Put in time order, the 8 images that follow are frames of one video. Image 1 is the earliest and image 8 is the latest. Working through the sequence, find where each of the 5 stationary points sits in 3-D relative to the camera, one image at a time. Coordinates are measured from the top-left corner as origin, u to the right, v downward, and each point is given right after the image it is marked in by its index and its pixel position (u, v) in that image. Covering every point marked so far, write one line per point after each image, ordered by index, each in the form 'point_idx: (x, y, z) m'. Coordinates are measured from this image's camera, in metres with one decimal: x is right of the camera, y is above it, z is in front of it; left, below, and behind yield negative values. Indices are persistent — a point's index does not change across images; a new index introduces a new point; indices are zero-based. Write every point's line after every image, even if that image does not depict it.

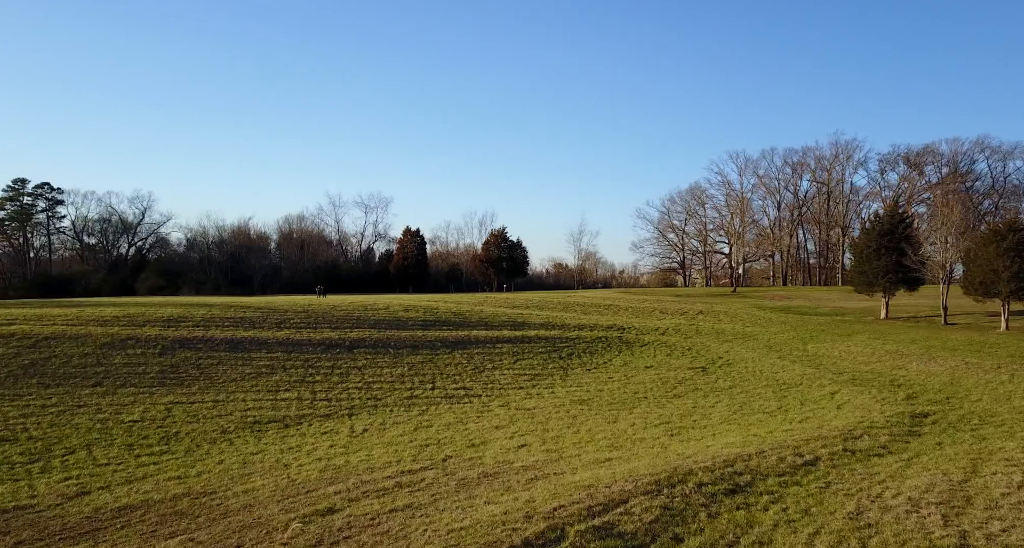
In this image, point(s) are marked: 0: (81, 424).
0: (-9.1, -3.2, +15.2) m
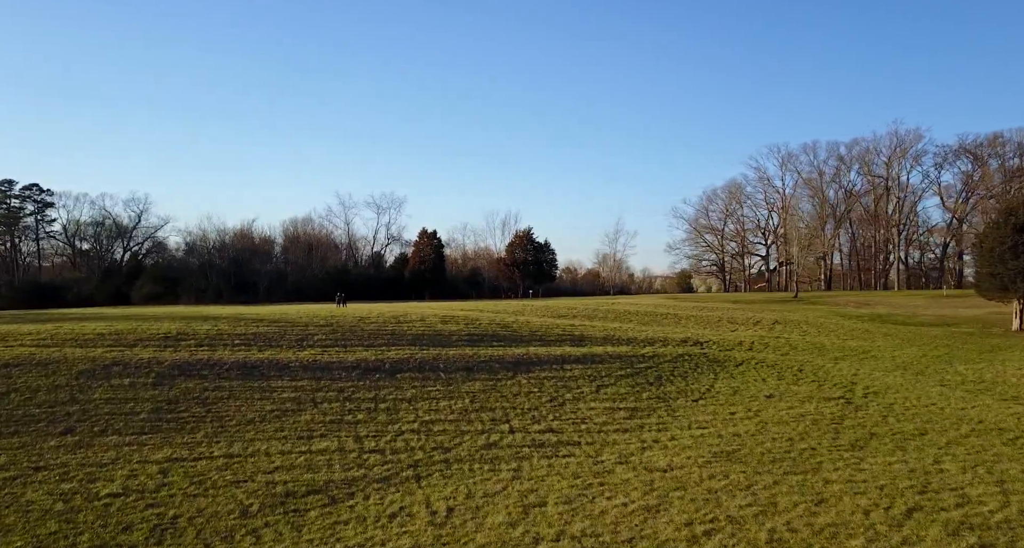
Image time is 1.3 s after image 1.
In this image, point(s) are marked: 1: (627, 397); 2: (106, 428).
0: (-6.9, -3.3, +10.4) m
1: (+3.0, -3.2, +18.7) m
2: (-8.1, -3.1, +14.3) m
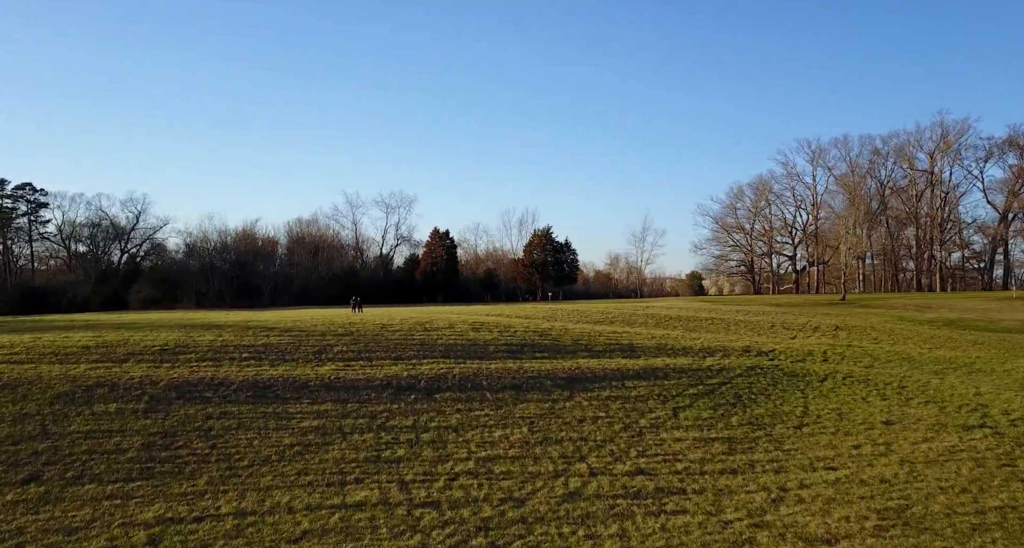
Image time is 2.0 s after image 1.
0: (-5.5, -3.4, +7.3) m
1: (+4.4, -3.2, +15.6) m
2: (-6.7, -3.1, +11.2) m
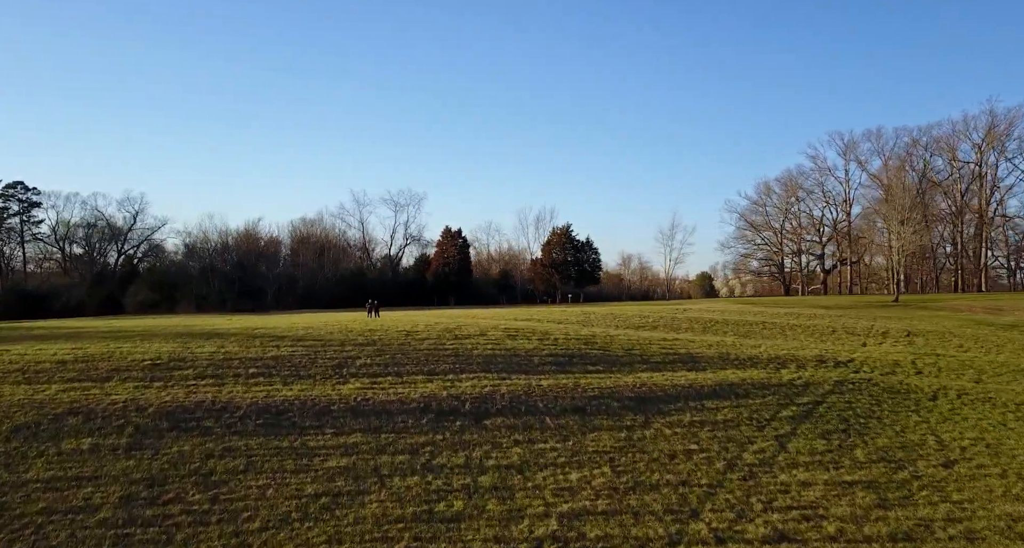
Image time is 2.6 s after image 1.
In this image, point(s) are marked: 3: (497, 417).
0: (-4.3, -3.4, +4.3) m
1: (+5.6, -3.2, +12.5) m
2: (-5.4, -3.1, +8.2) m
3: (-0.3, -2.8, +14.0) m
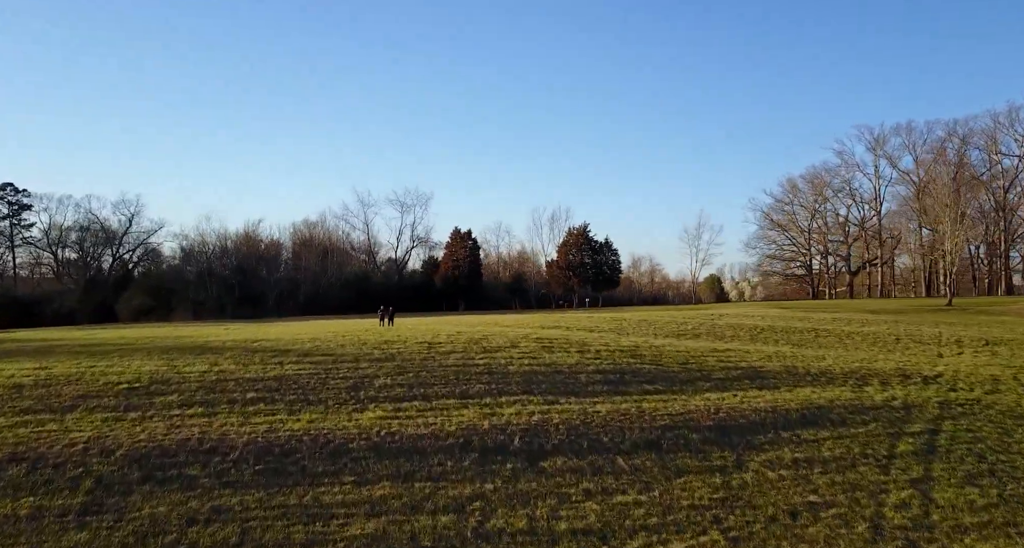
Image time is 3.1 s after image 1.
0: (-3.3, -3.4, +1.5) m
1: (+6.6, -3.2, +9.7) m
2: (-4.4, -3.2, +5.4) m
3: (+0.7, -2.8, +11.2) m
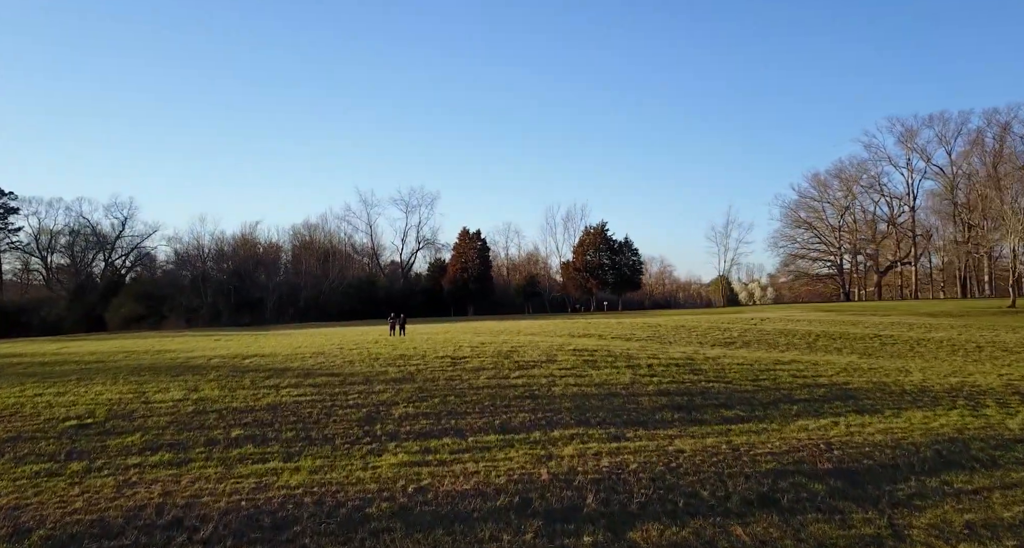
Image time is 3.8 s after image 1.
0: (-2.4, -3.4, -1.6) m
1: (+7.5, -3.1, +6.7) m
2: (-3.6, -3.2, +2.3) m
3: (+1.6, -2.8, +8.2) m
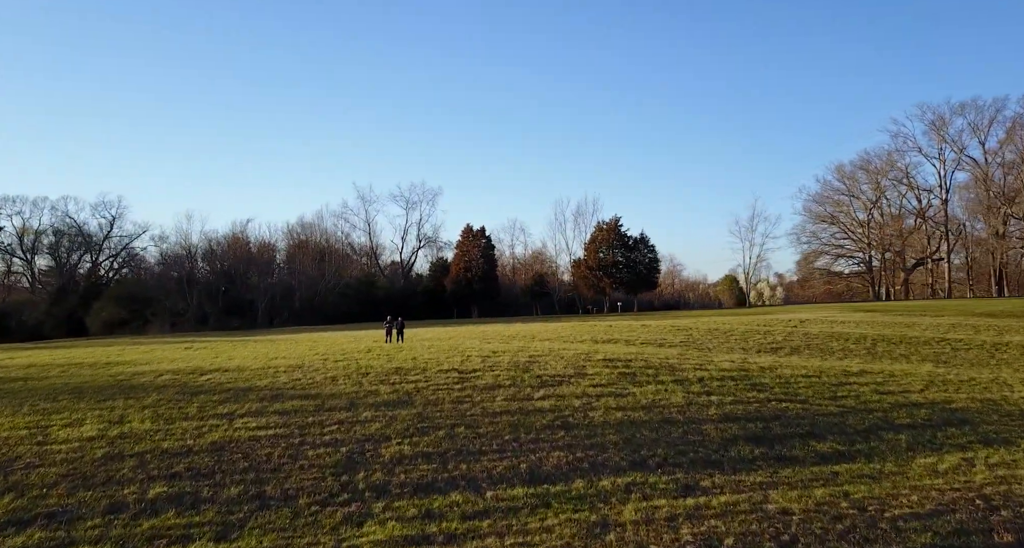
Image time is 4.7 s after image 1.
0: (-2.1, -3.3, -4.7) m
1: (+7.9, -3.0, +3.5) m
2: (-3.2, -3.1, -0.8) m
3: (+2.0, -2.7, +5.1) m
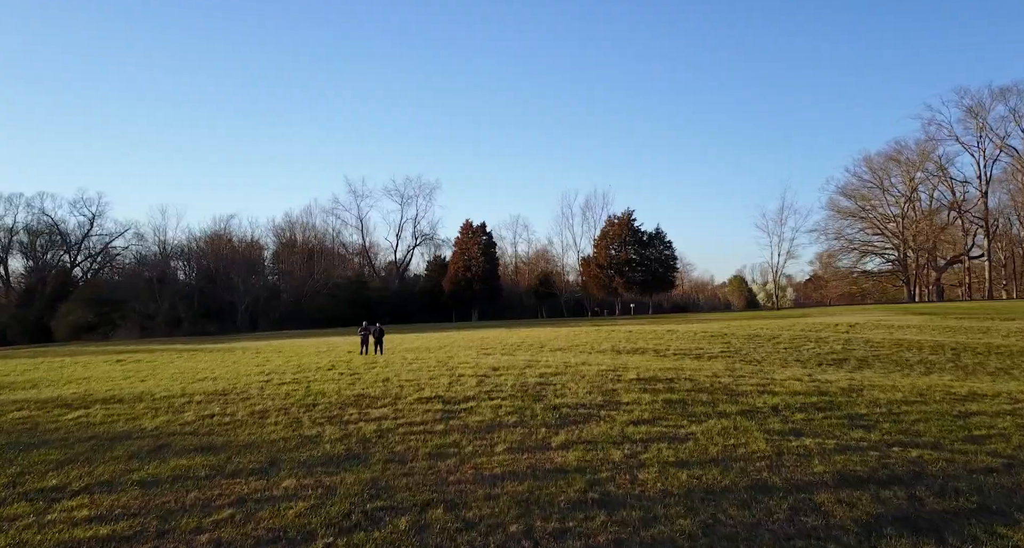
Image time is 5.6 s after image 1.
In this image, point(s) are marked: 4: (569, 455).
0: (-2.0, -3.1, -8.6) m
1: (+7.9, -2.8, -0.4) m
2: (-3.2, -2.9, -4.7) m
3: (+2.0, -2.6, +1.2) m
4: (+0.6, -1.9, +7.8) m
